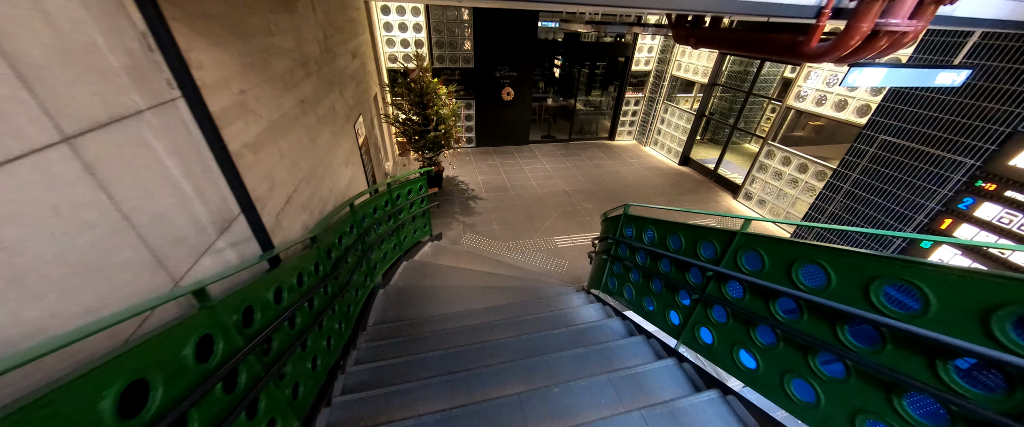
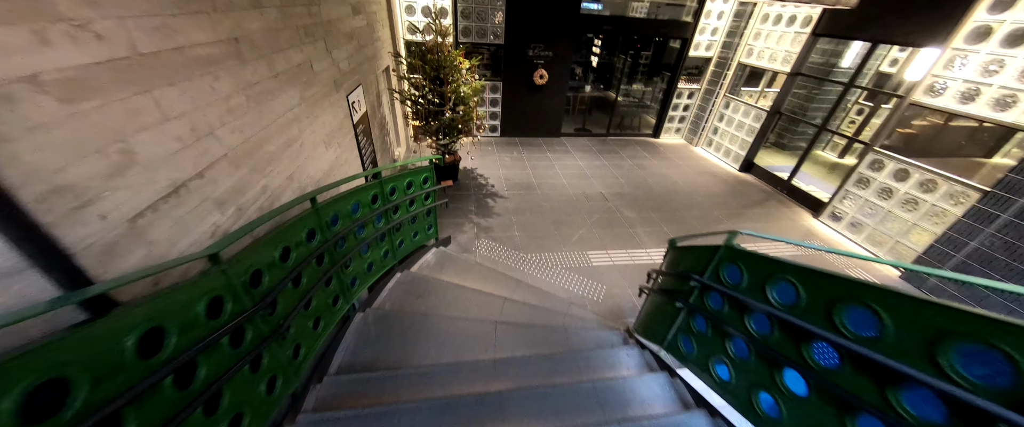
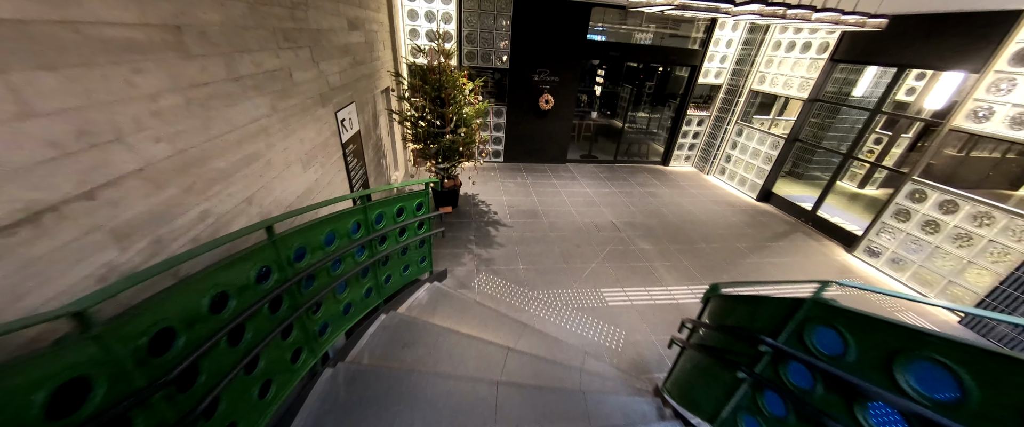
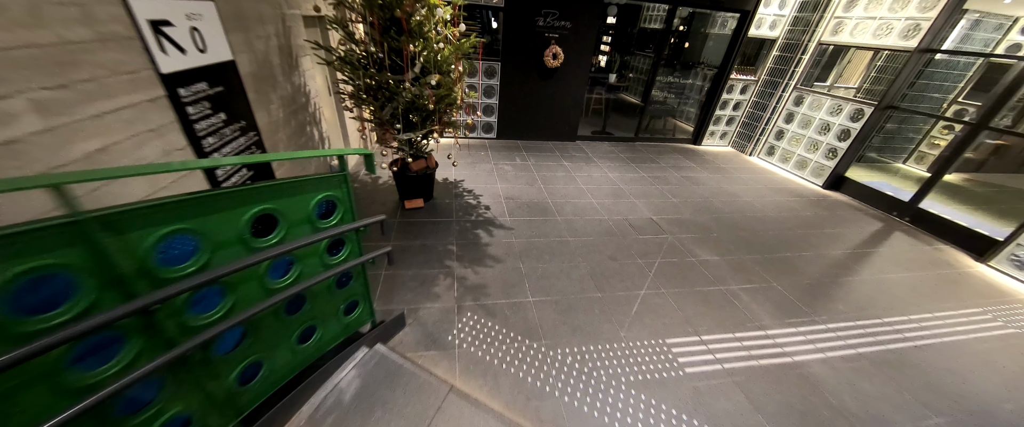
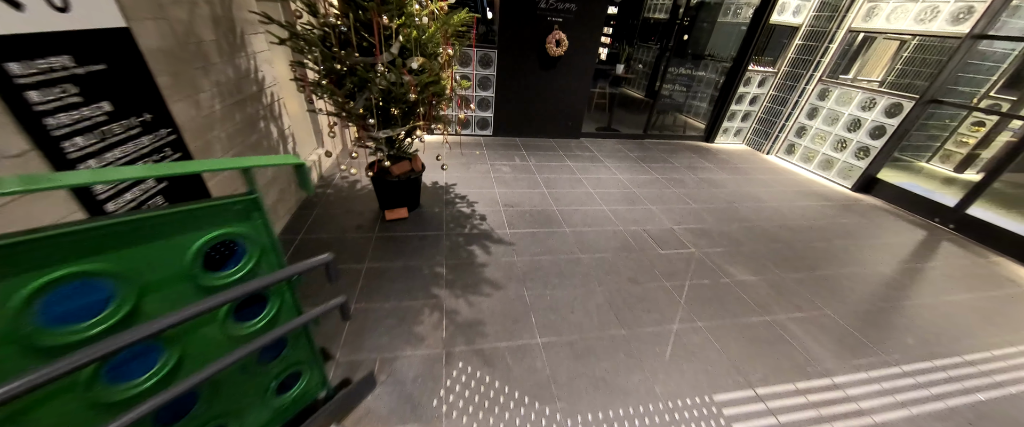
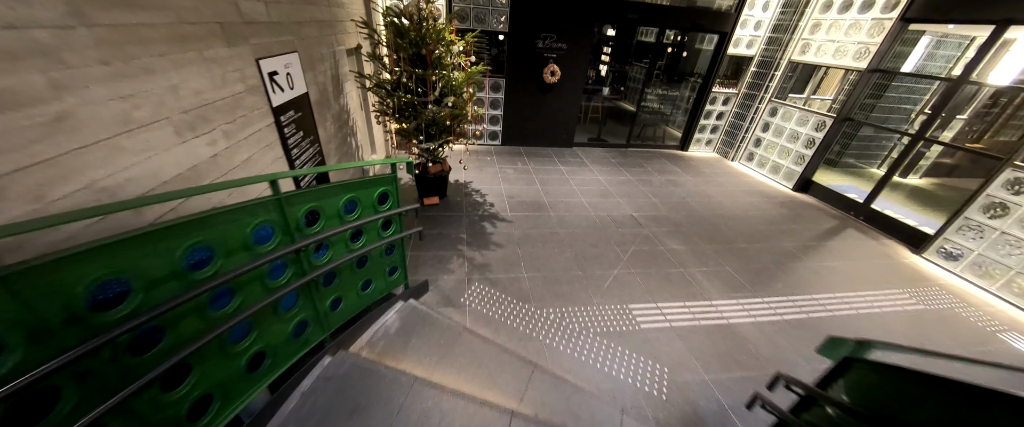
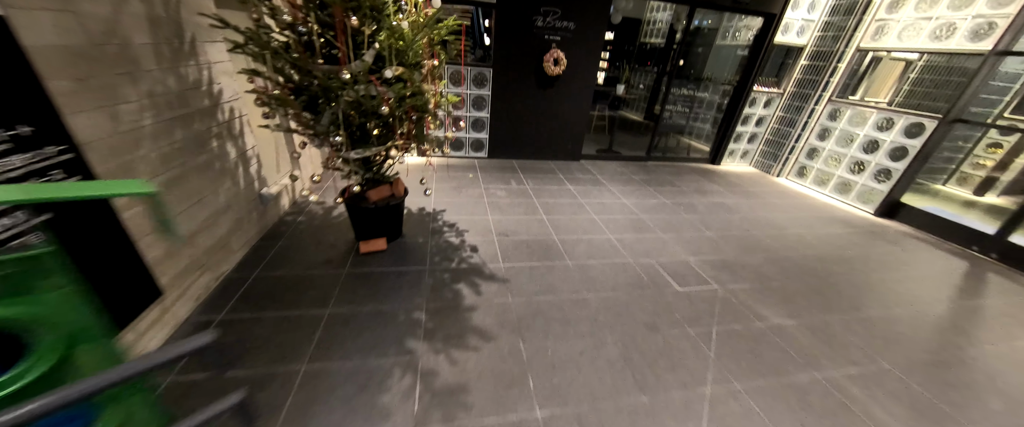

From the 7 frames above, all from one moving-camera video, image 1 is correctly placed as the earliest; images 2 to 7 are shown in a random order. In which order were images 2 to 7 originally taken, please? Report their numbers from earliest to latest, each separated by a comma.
2, 3, 6, 4, 5, 7
